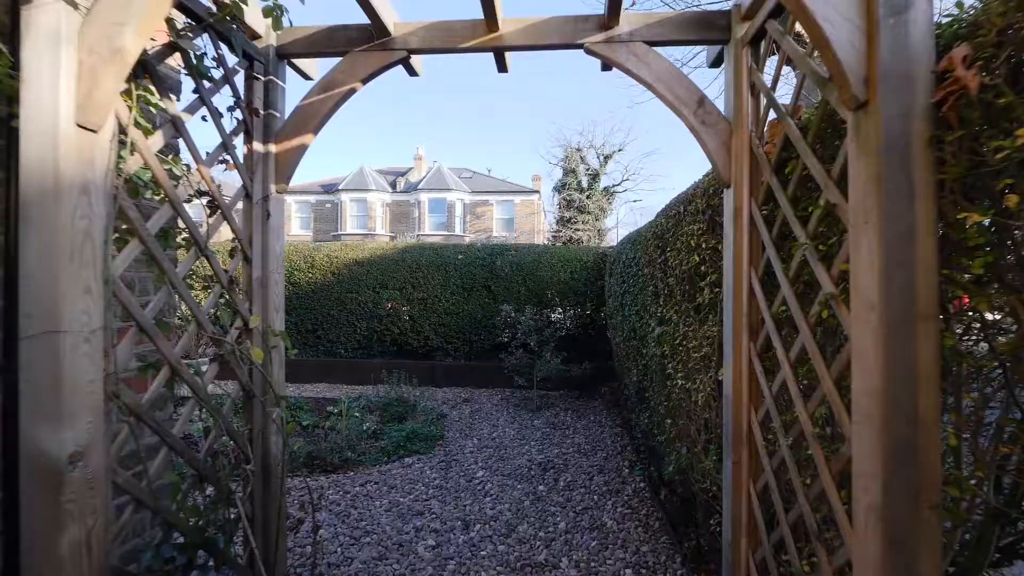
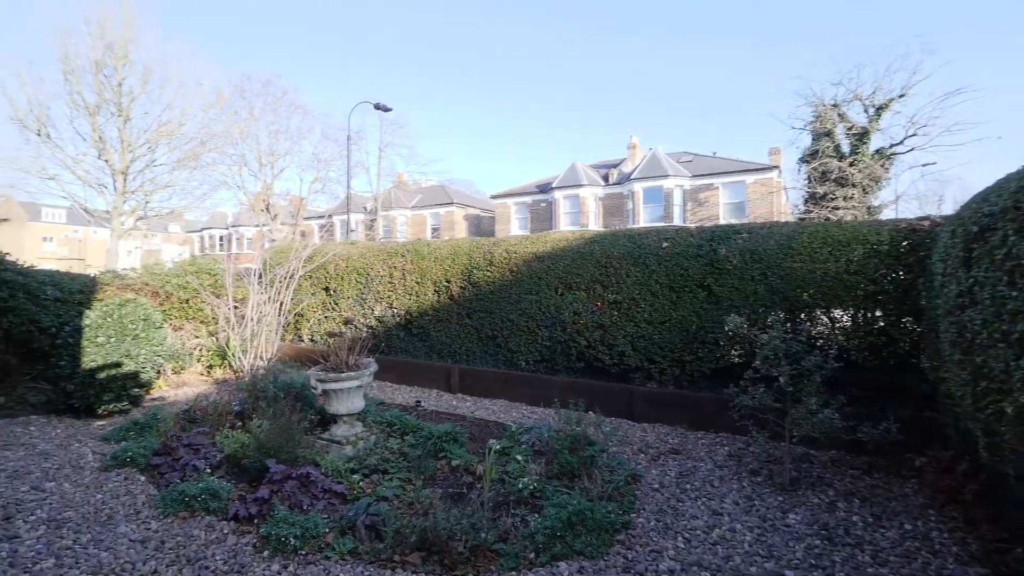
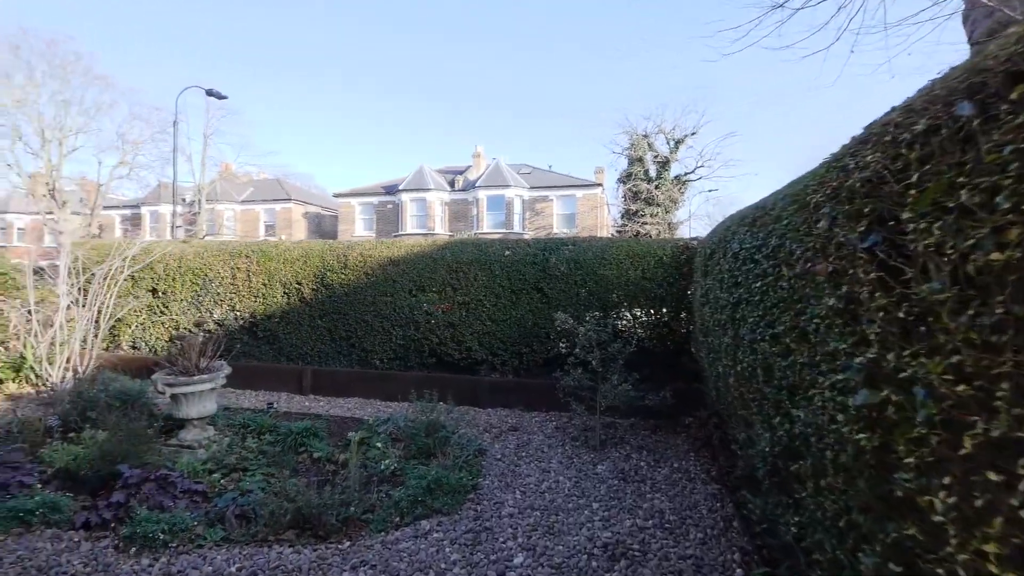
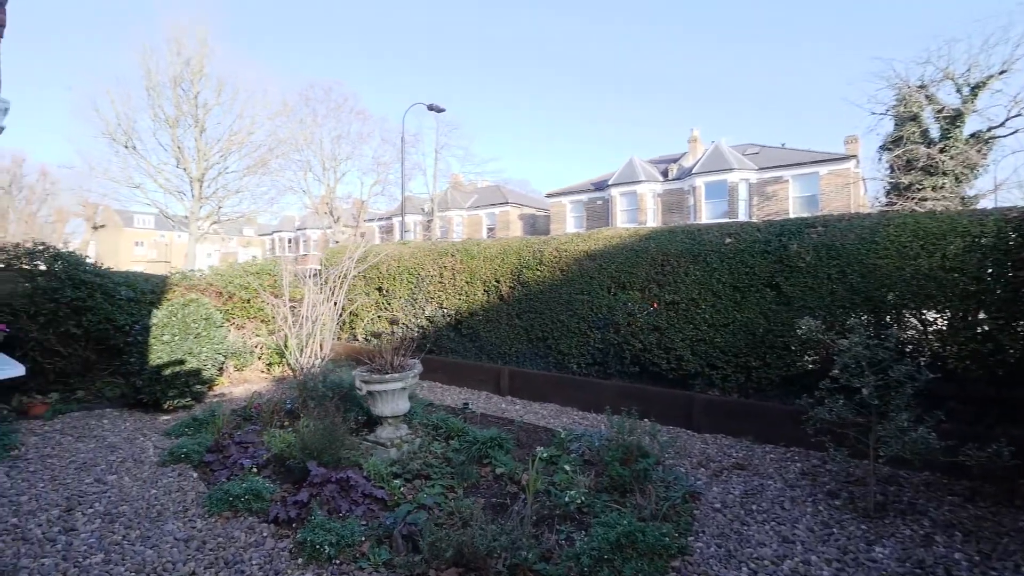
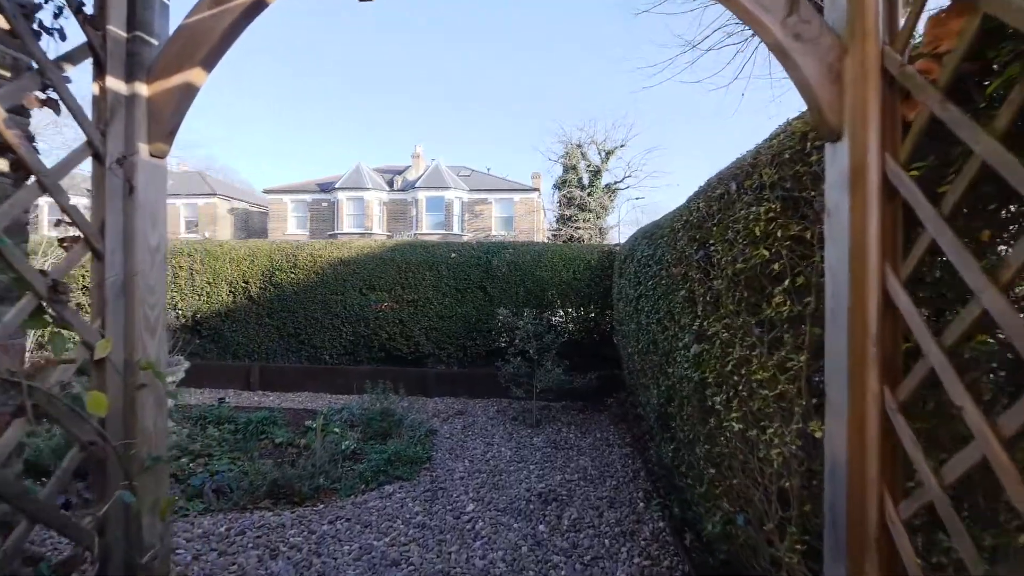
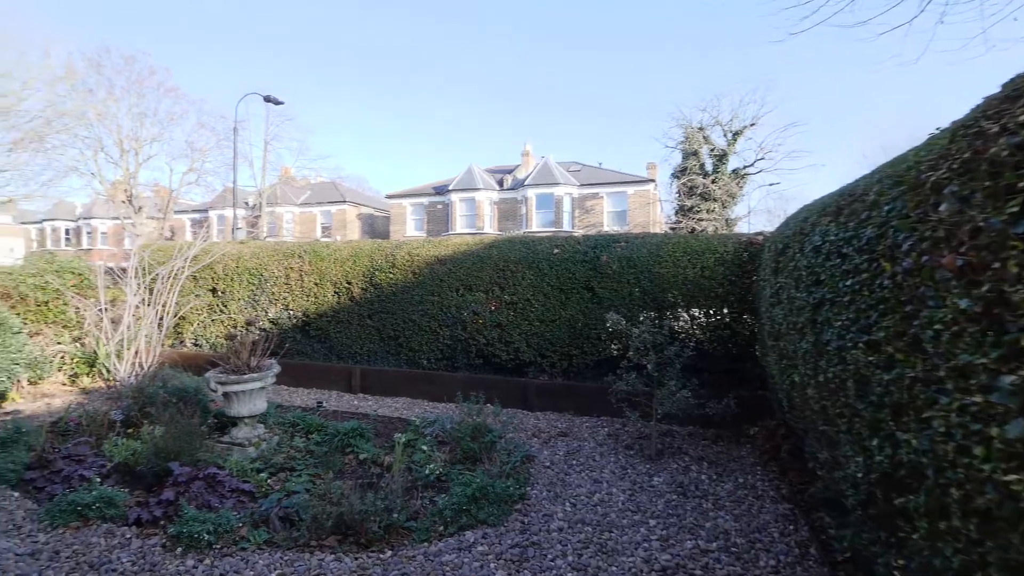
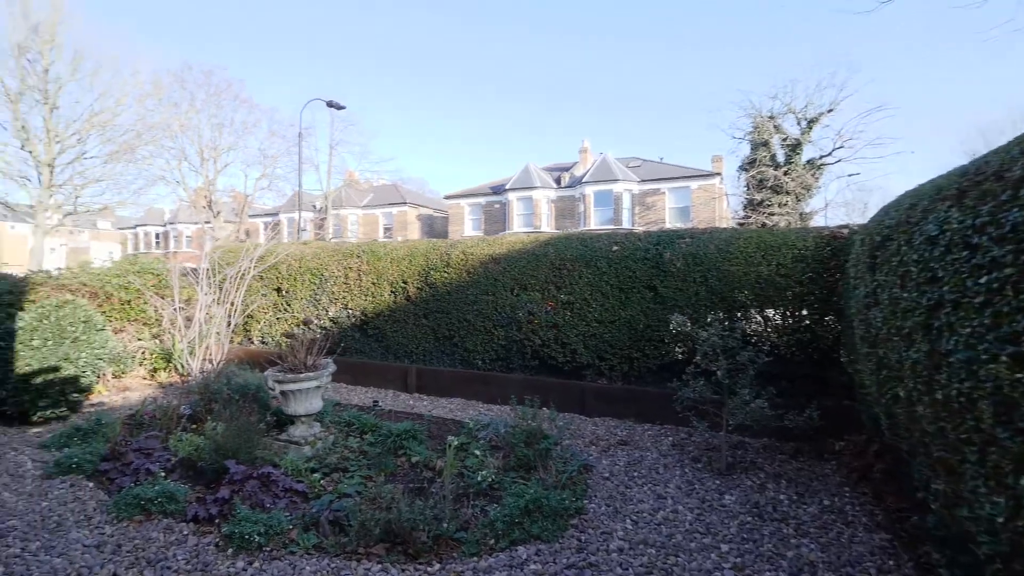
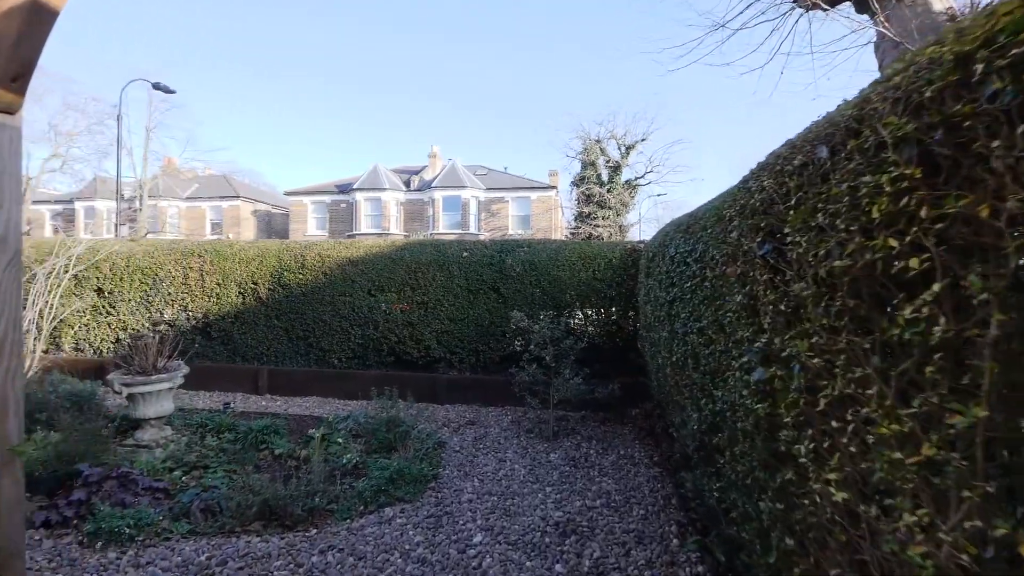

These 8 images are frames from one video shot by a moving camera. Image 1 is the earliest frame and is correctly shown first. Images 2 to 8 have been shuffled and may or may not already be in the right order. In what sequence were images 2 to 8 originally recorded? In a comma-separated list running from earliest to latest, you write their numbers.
5, 8, 3, 6, 7, 2, 4
